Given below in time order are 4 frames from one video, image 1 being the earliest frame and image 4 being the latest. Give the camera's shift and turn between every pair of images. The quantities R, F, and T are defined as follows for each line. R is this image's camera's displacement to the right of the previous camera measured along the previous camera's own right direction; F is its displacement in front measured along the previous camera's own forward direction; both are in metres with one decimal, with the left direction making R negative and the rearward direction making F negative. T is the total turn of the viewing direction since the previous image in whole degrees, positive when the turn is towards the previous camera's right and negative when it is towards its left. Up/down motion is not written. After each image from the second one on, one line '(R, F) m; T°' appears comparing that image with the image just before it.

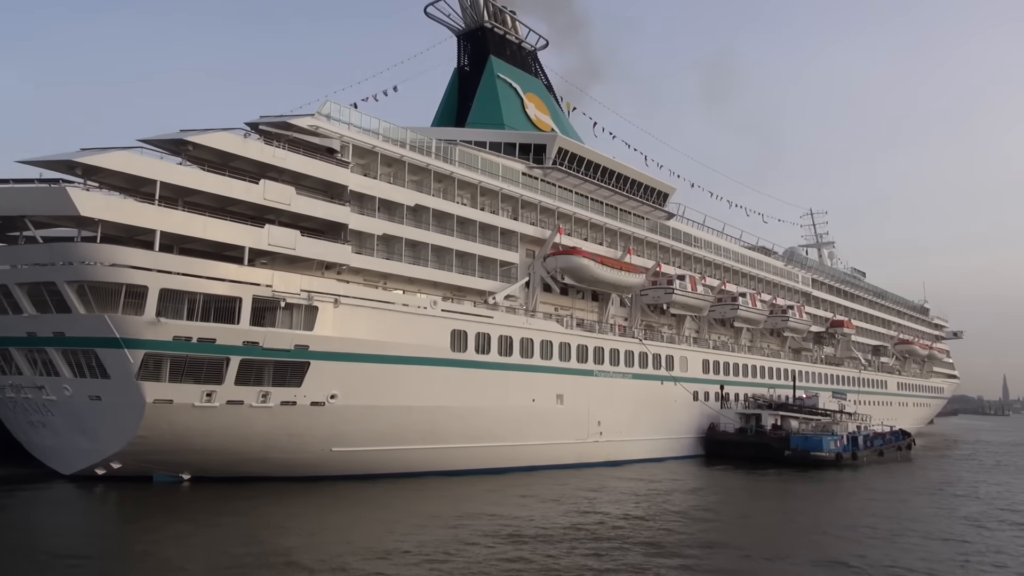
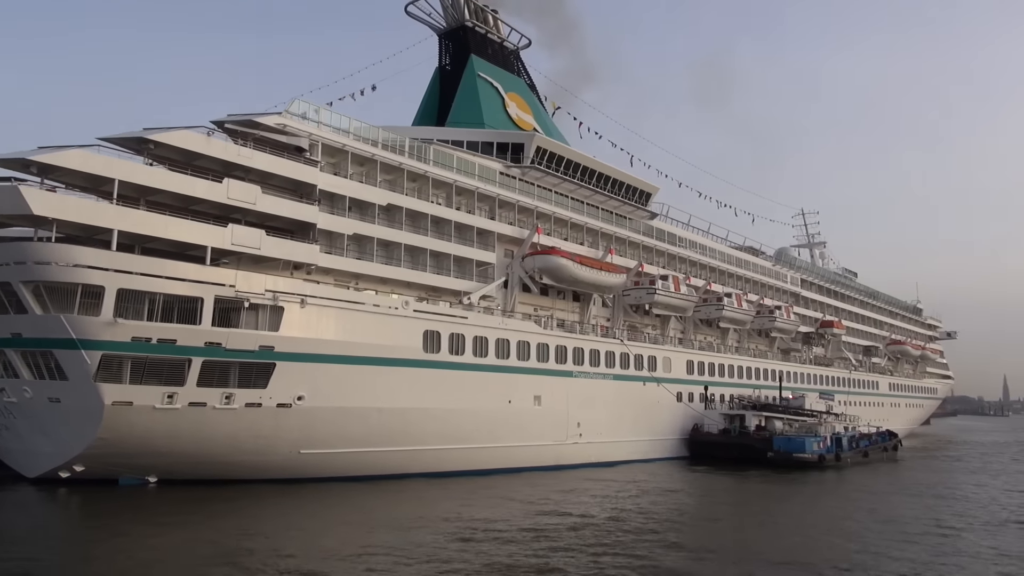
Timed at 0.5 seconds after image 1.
(+0.6, +0.2) m; 0°
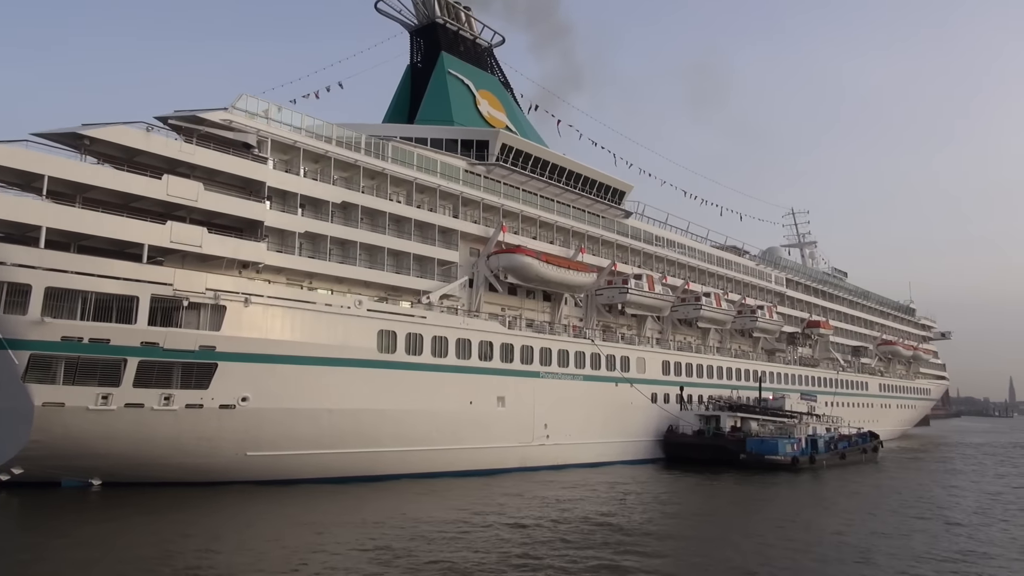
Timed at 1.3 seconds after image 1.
(+1.1, +0.3) m; 0°
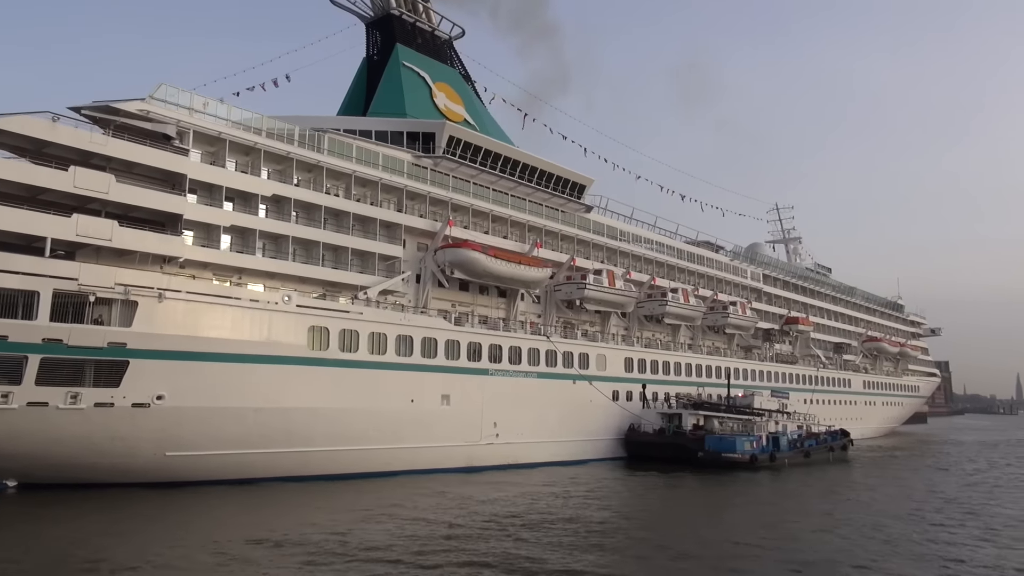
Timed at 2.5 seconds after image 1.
(+1.5, +0.5) m; 0°
